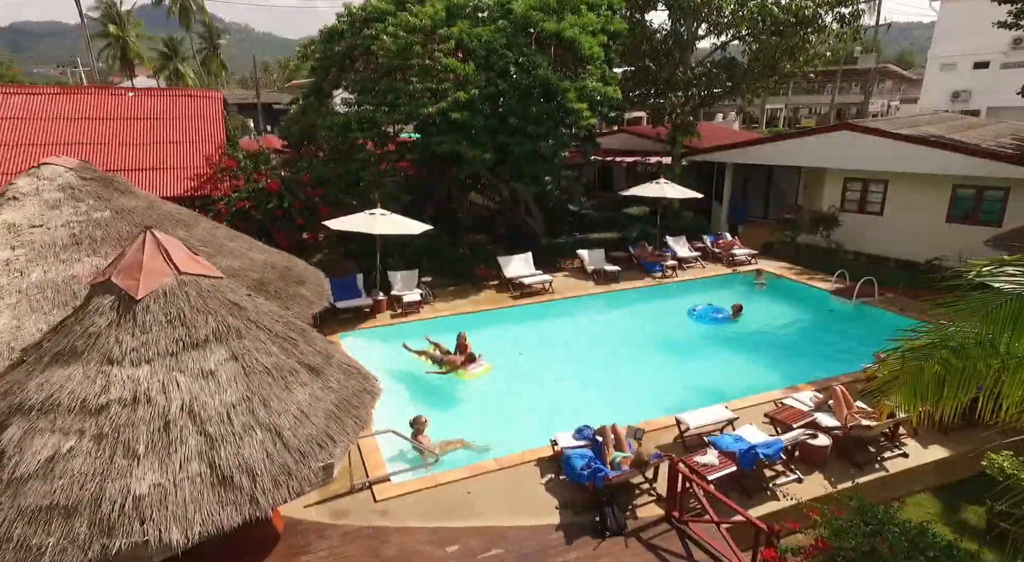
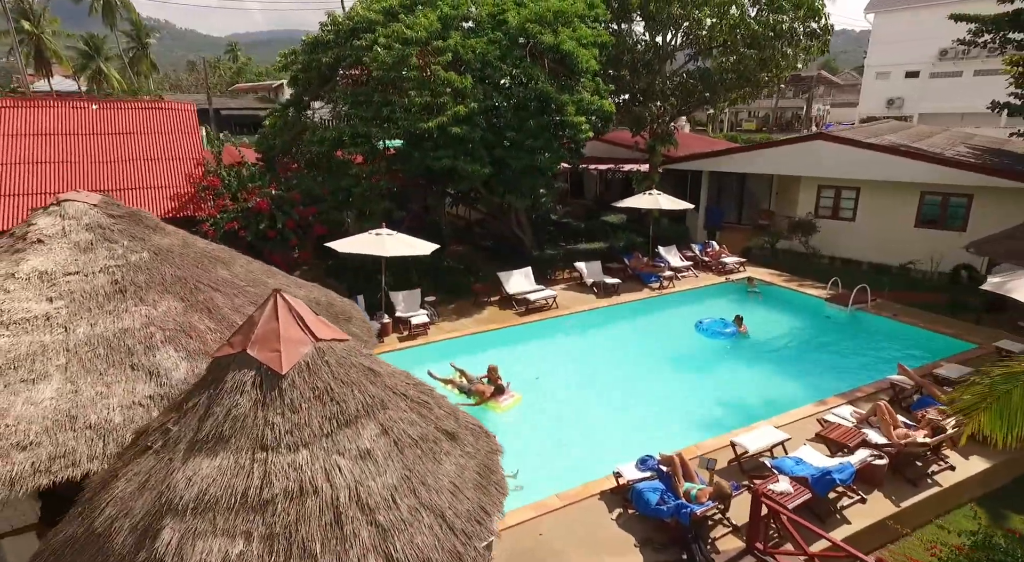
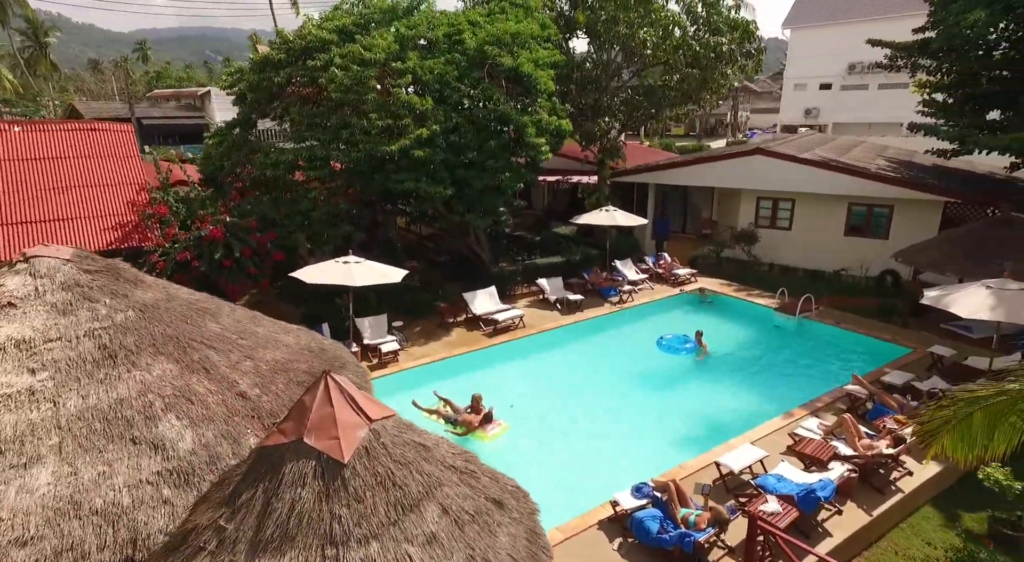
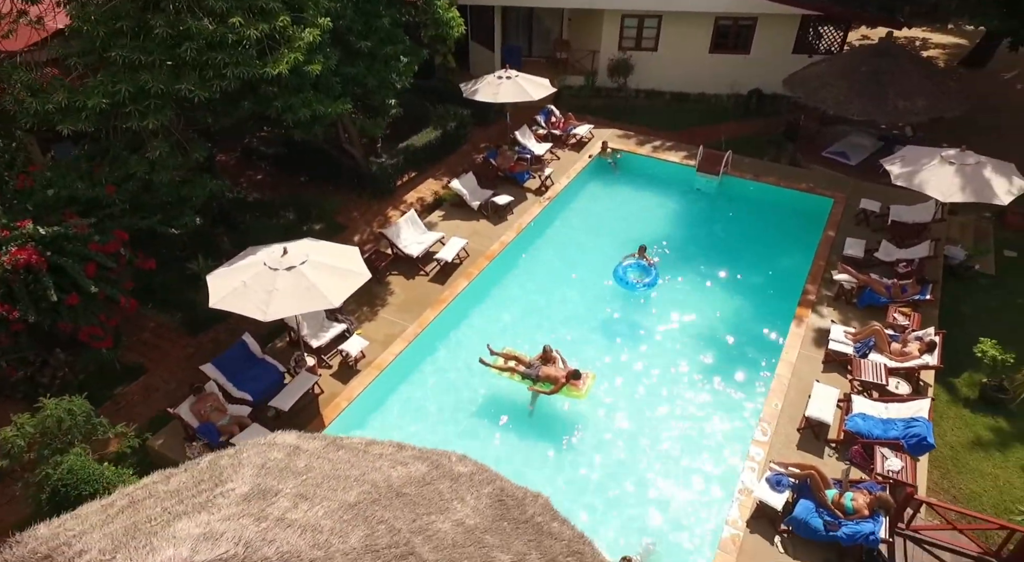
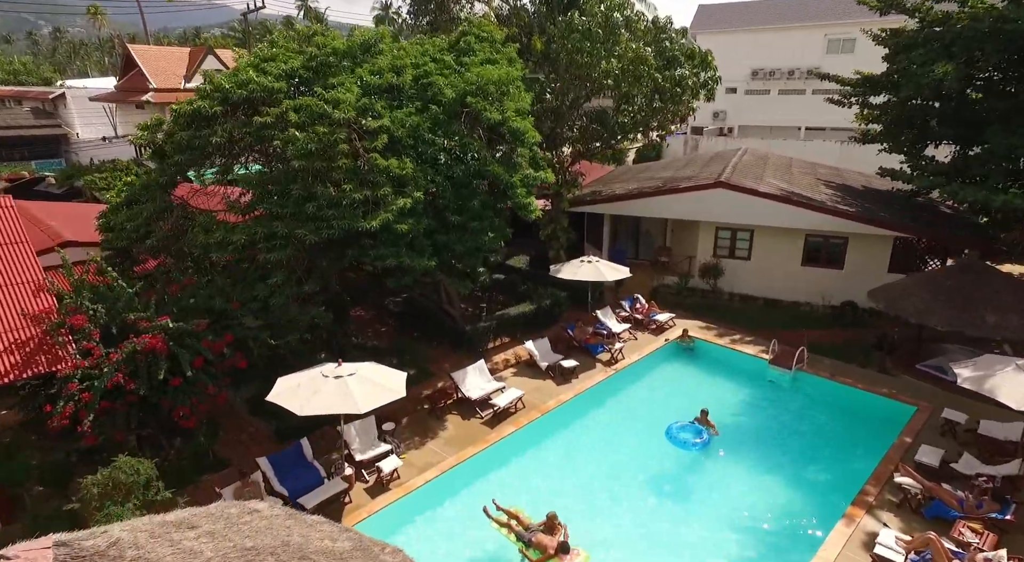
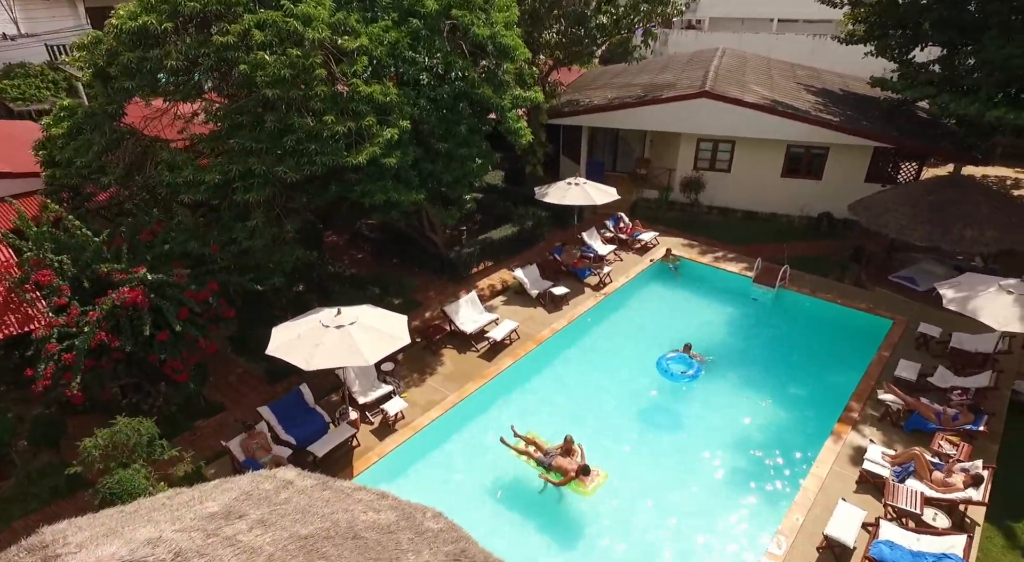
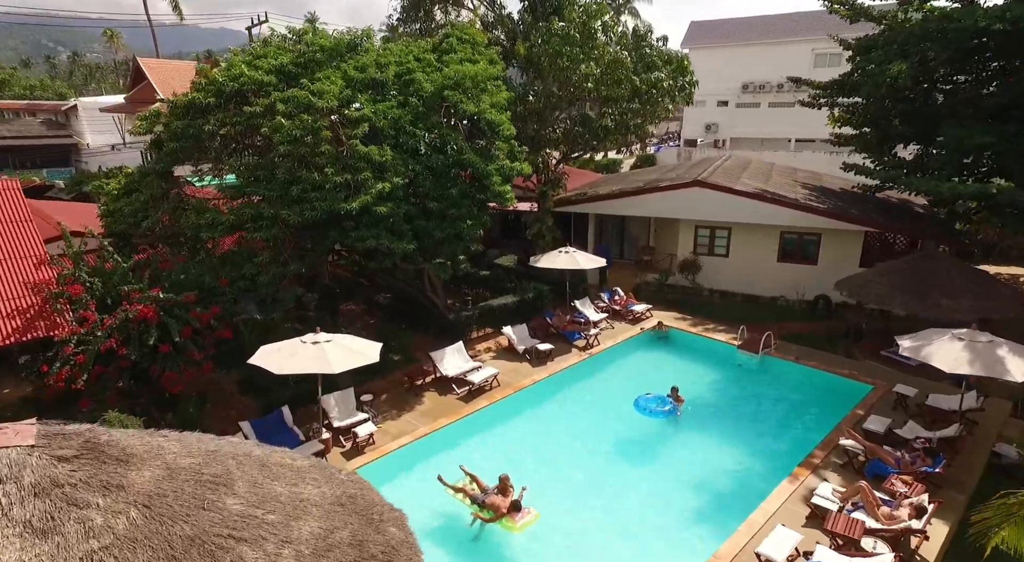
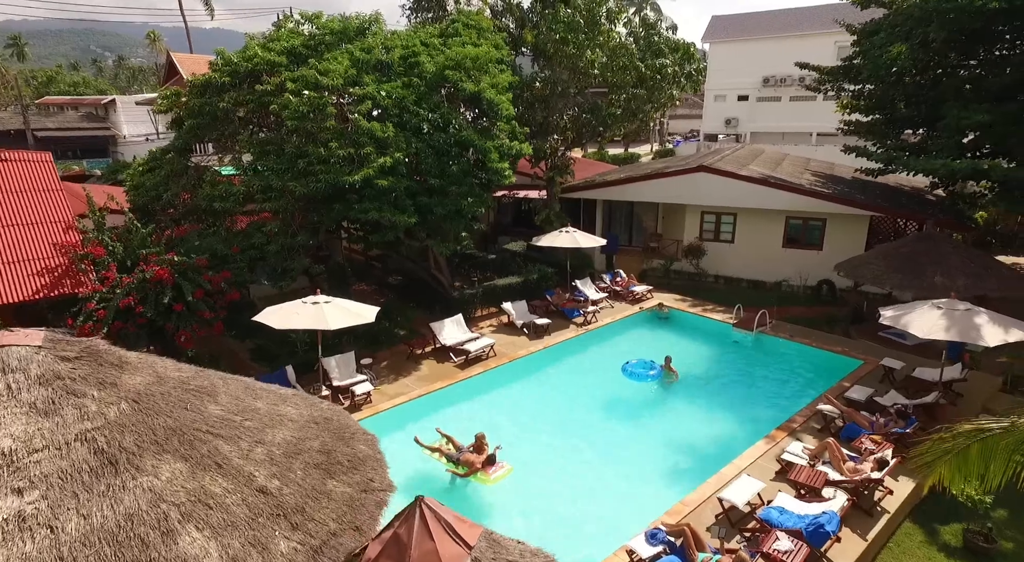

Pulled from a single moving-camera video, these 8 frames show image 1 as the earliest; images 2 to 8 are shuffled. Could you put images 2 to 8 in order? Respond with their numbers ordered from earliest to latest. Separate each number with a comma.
2, 3, 8, 7, 5, 6, 4
